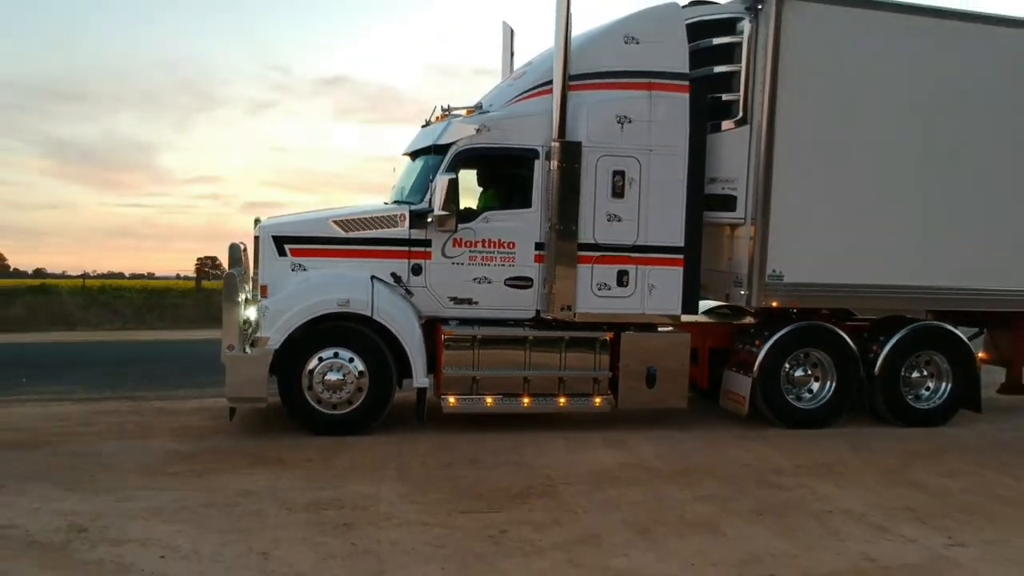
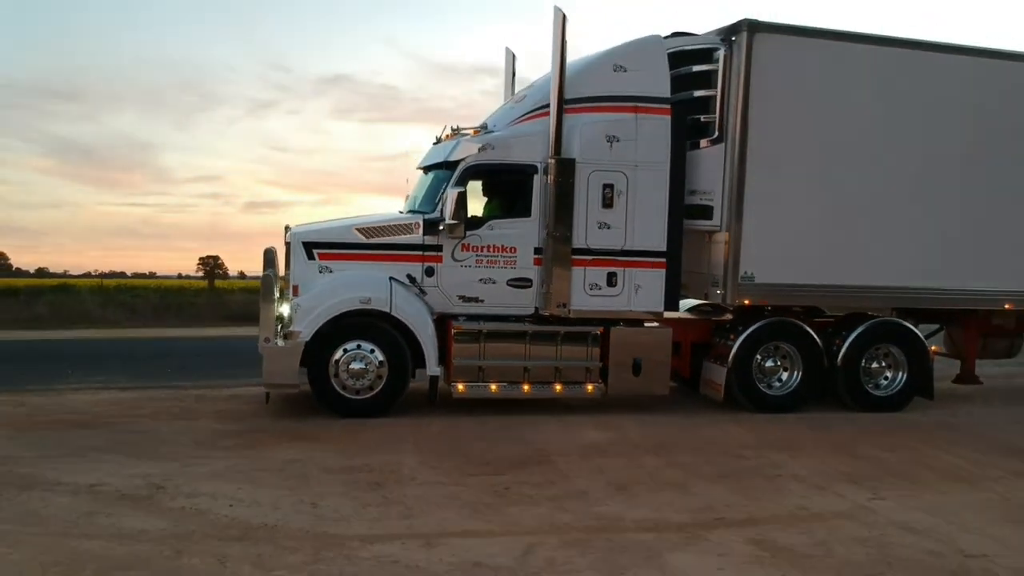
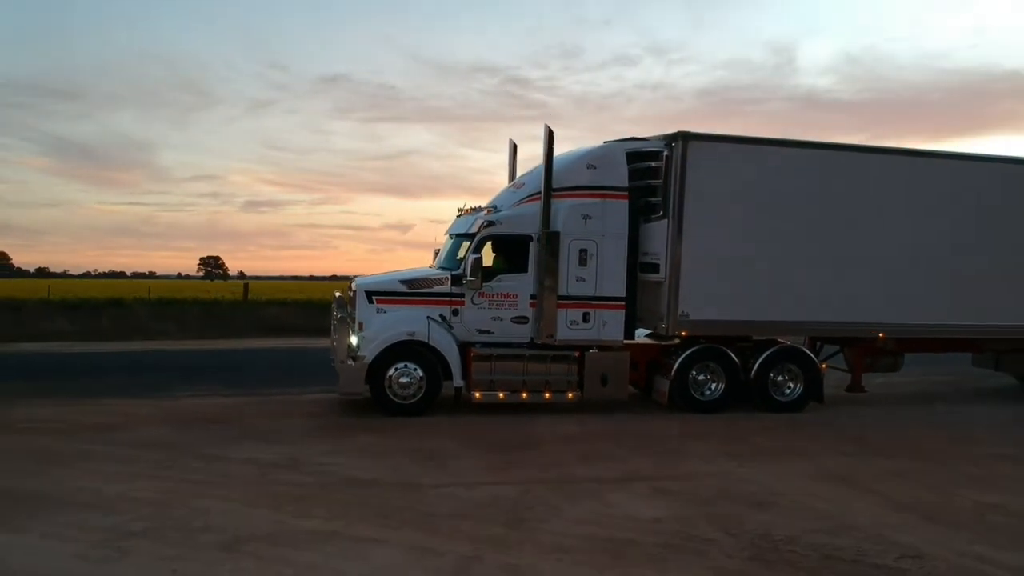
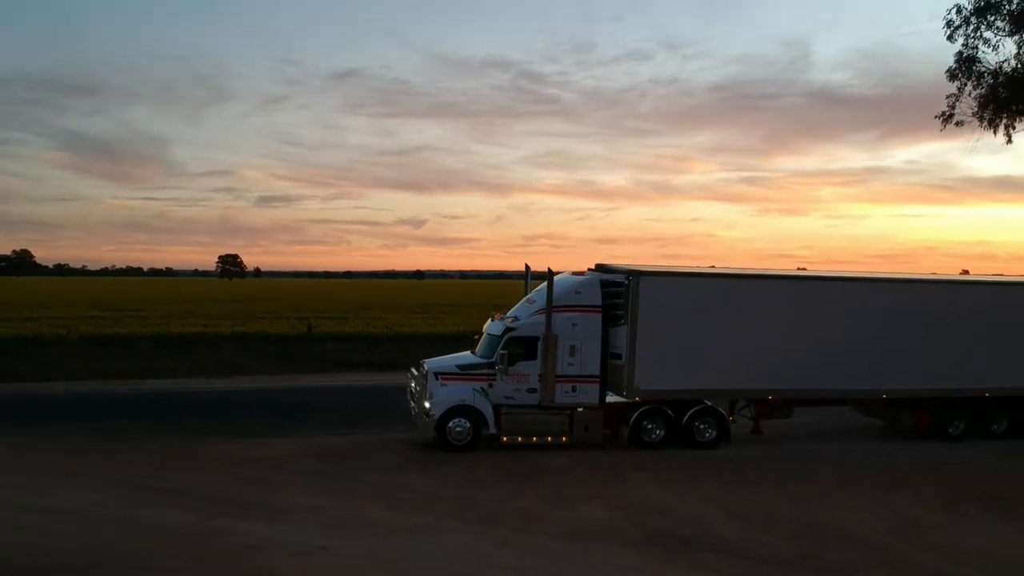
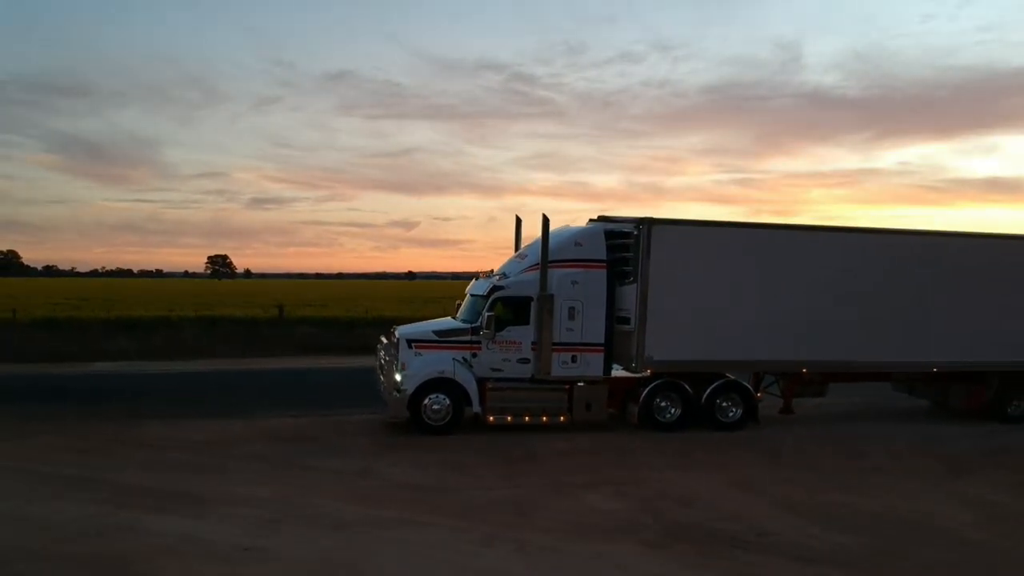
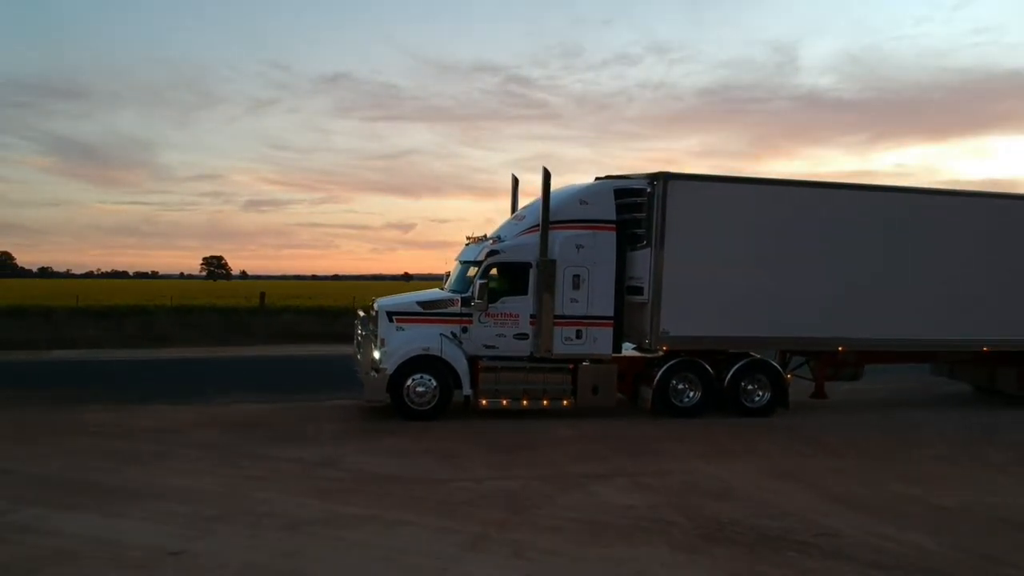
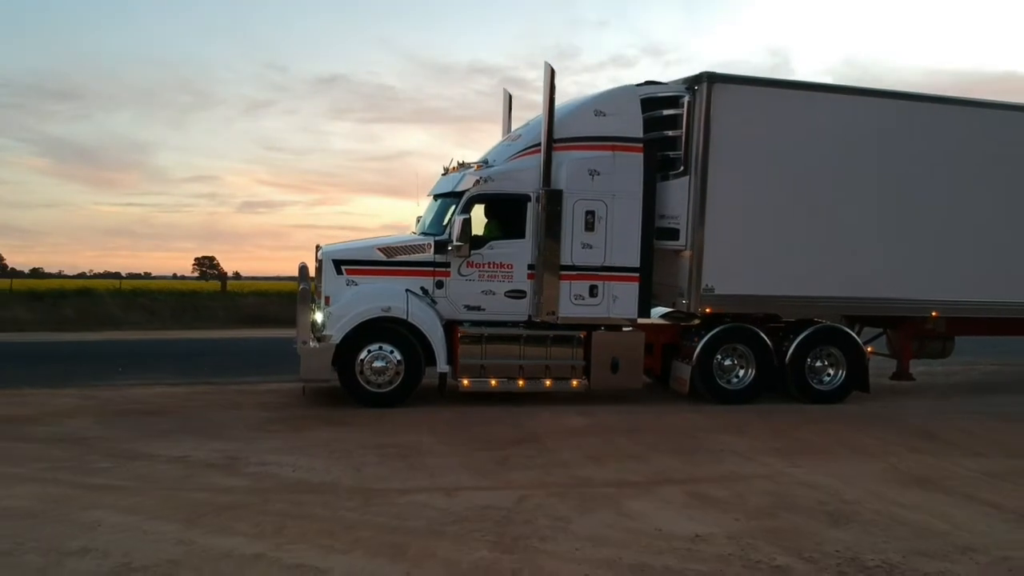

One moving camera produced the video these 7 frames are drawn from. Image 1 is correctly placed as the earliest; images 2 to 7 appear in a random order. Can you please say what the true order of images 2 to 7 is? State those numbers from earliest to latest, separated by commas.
2, 7, 3, 6, 5, 4
